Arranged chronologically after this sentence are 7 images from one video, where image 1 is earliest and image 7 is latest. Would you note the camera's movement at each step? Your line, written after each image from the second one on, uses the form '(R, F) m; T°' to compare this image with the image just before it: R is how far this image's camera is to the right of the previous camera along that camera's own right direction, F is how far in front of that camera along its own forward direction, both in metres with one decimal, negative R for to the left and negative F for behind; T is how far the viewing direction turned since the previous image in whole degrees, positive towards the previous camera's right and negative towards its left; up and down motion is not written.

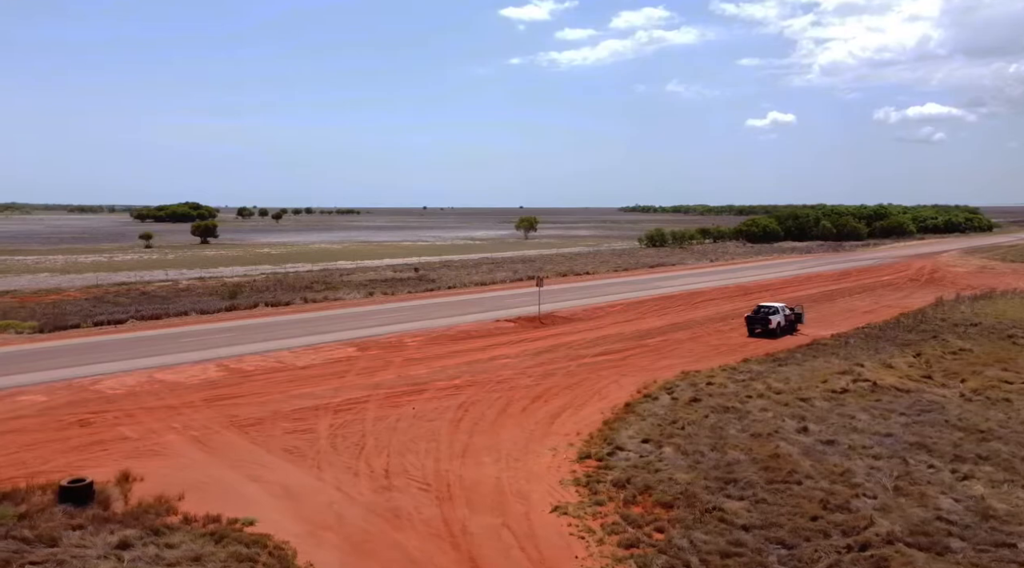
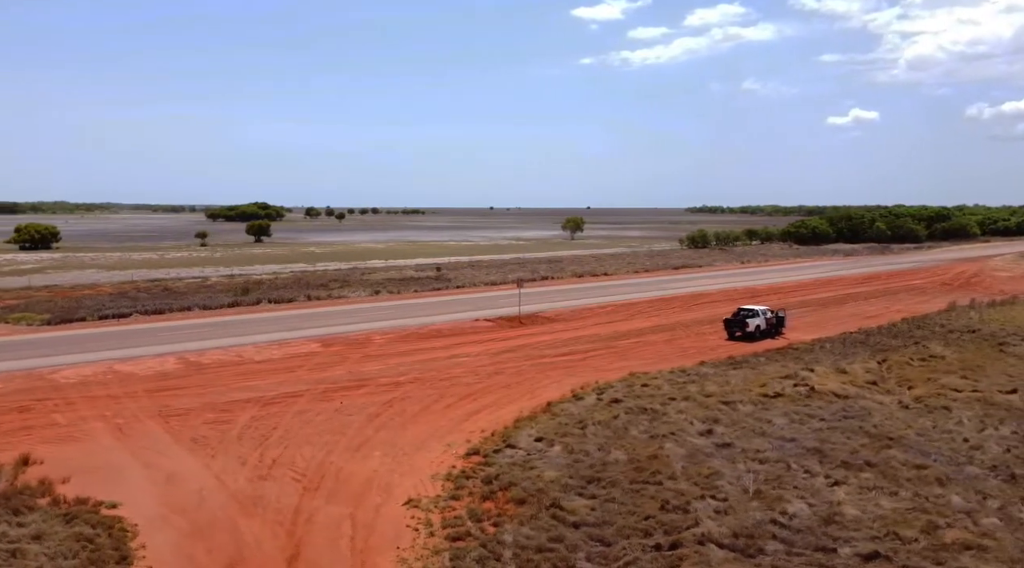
(+3.2, -0.1) m; -4°
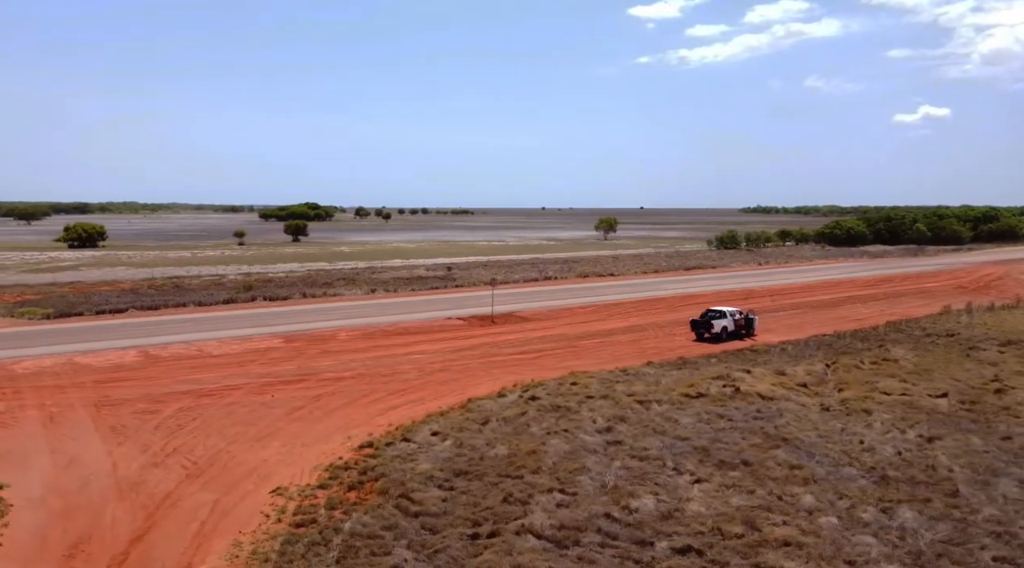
(+2.9, -0.2) m; -3°
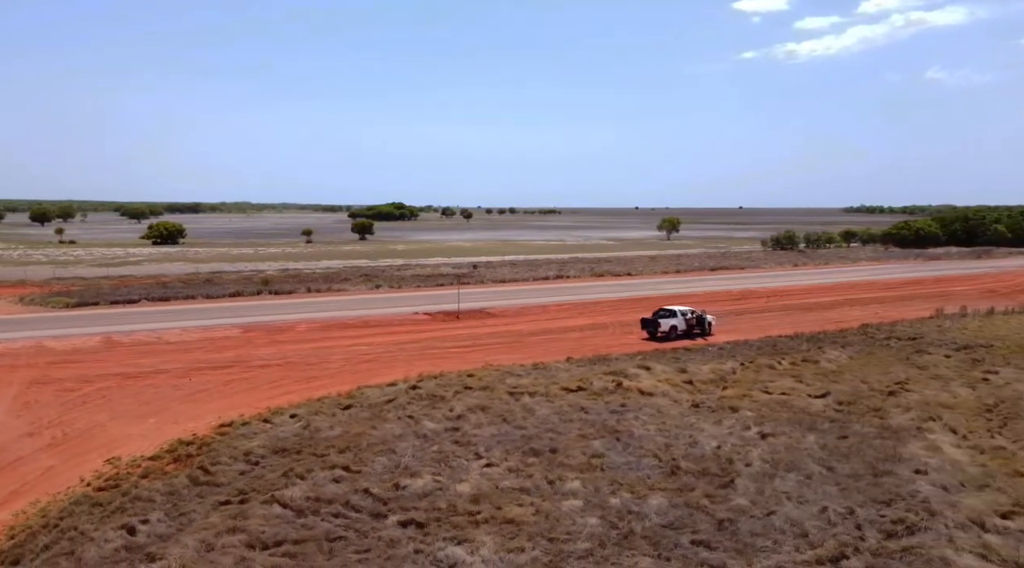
(+4.8, -0.6) m; -5°
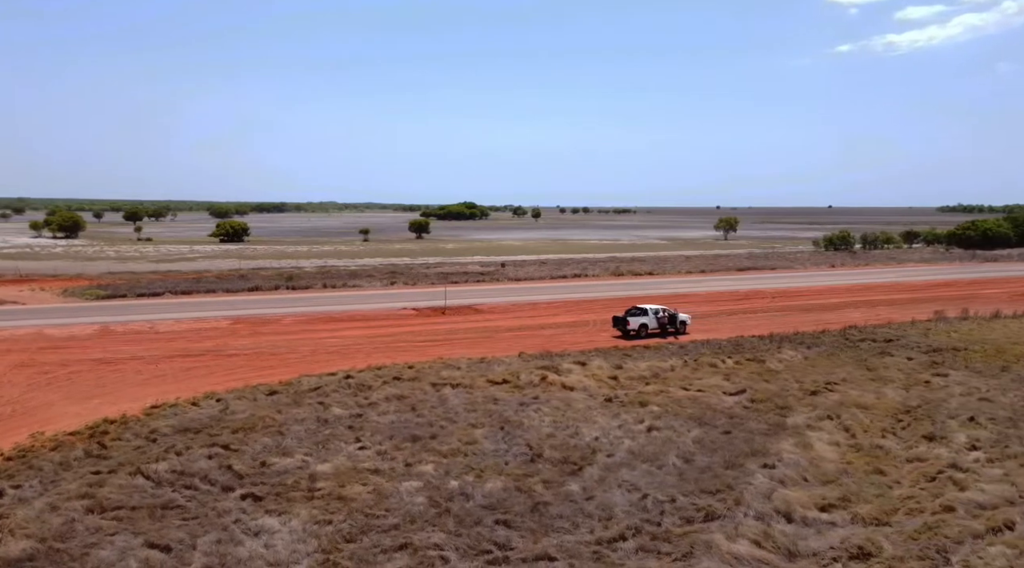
(+3.5, -0.5) m; -5°
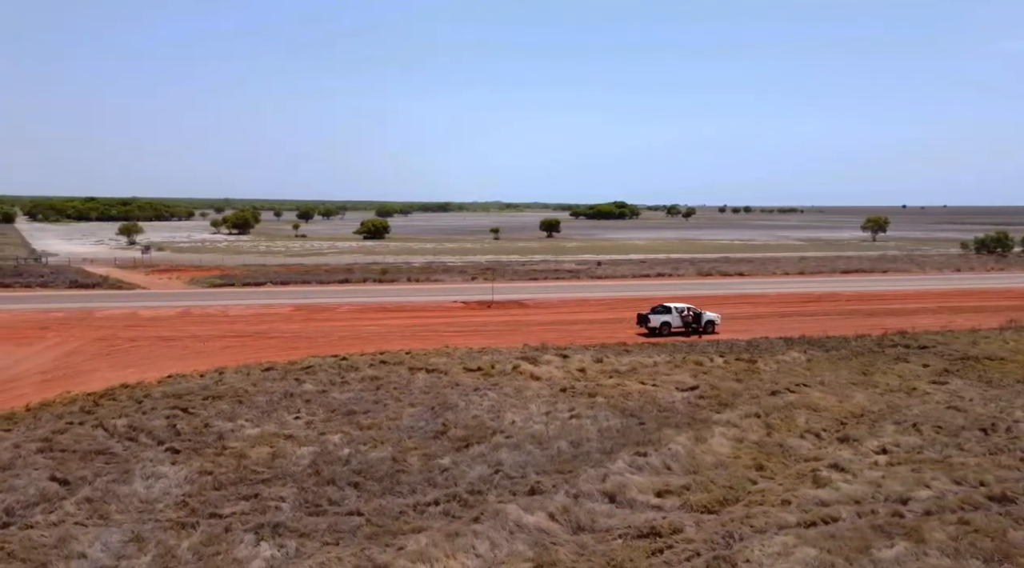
(+4.5, -0.6) m; -11°
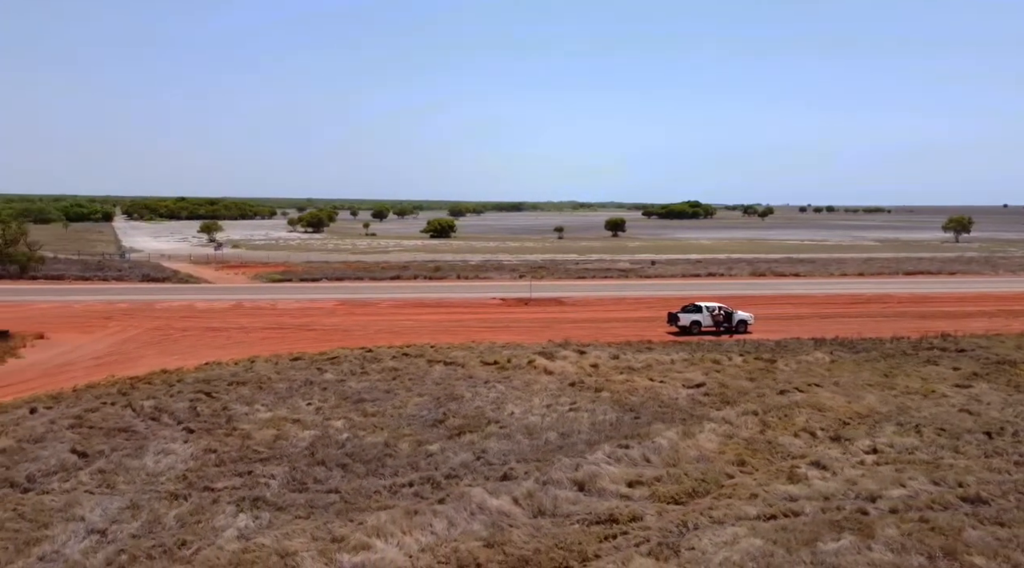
(+1.5, -0.4) m; -5°
